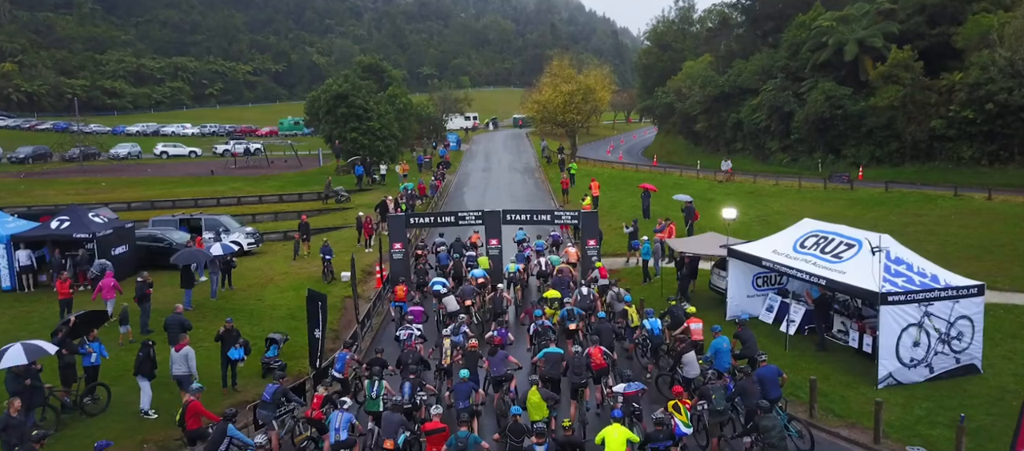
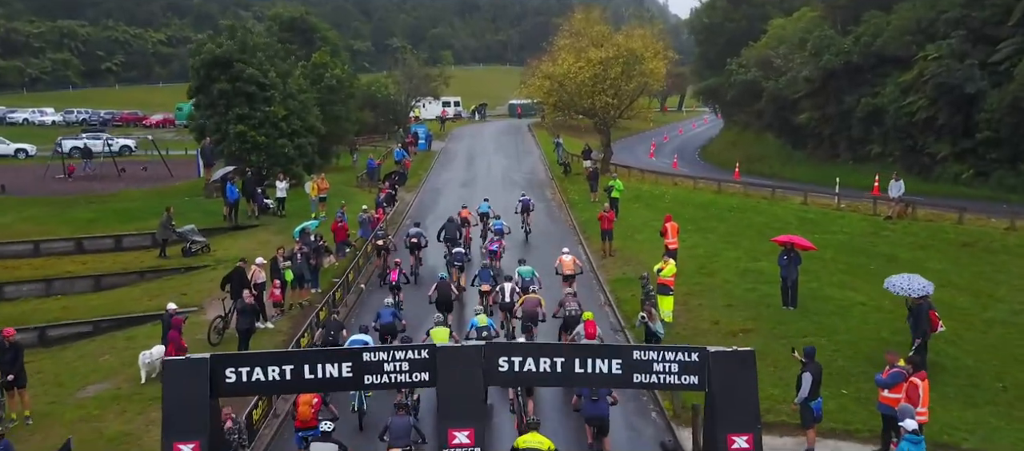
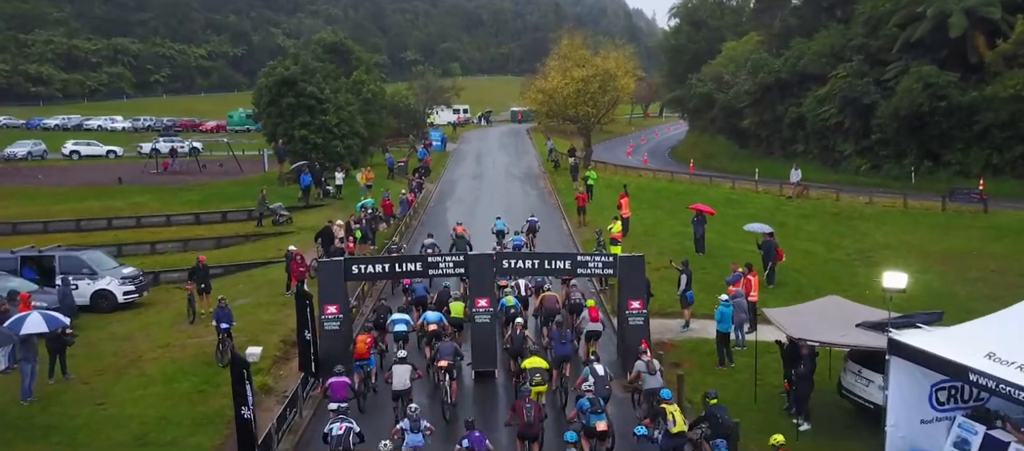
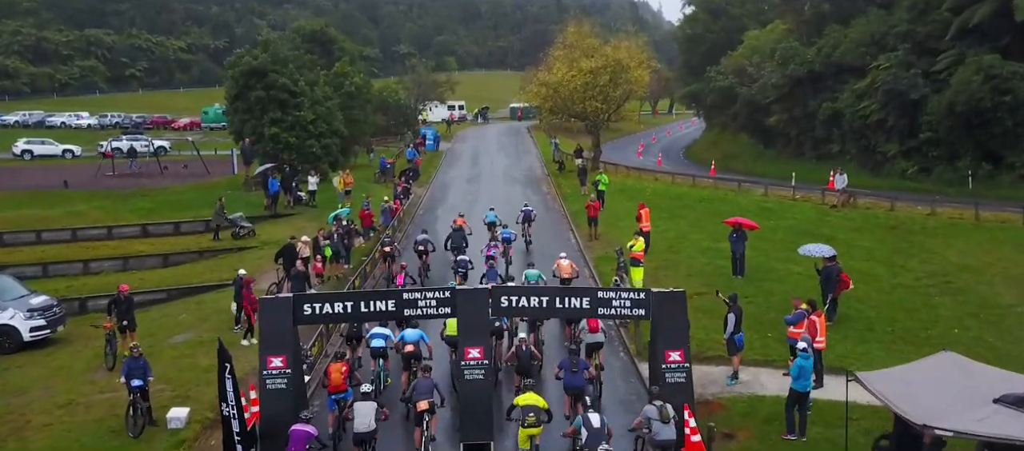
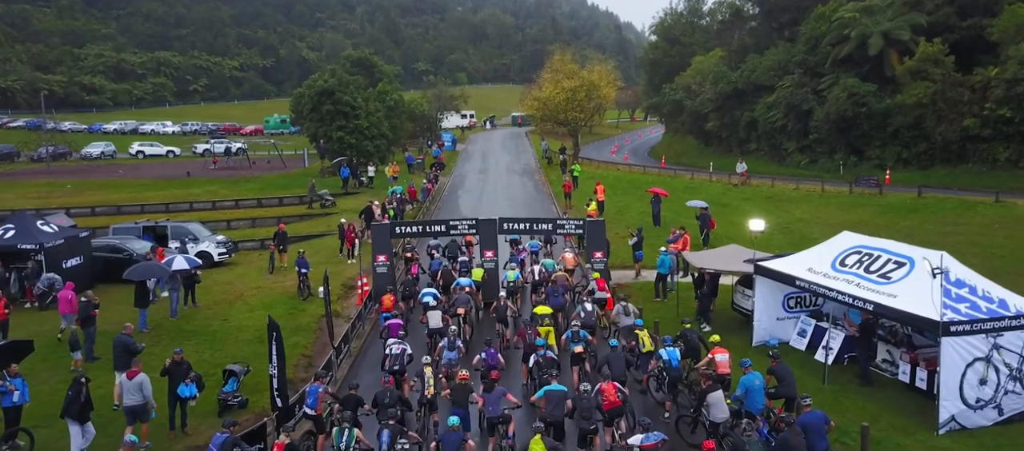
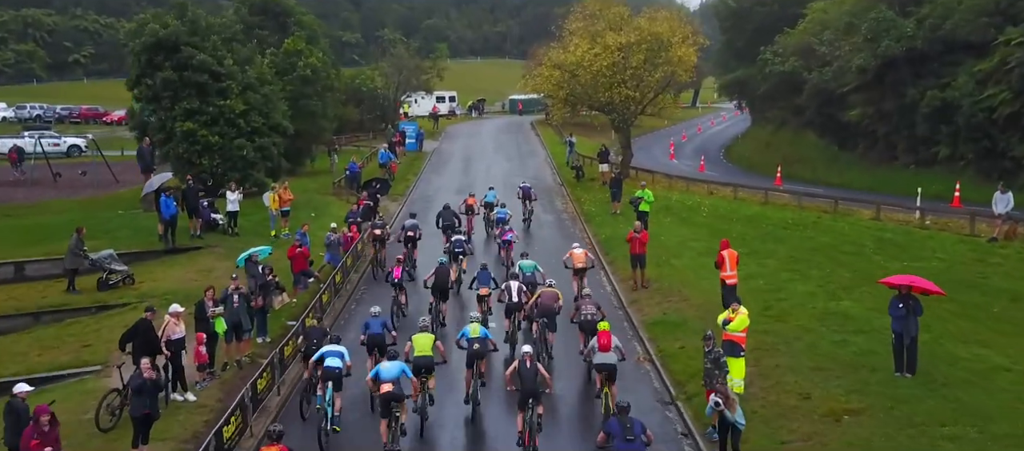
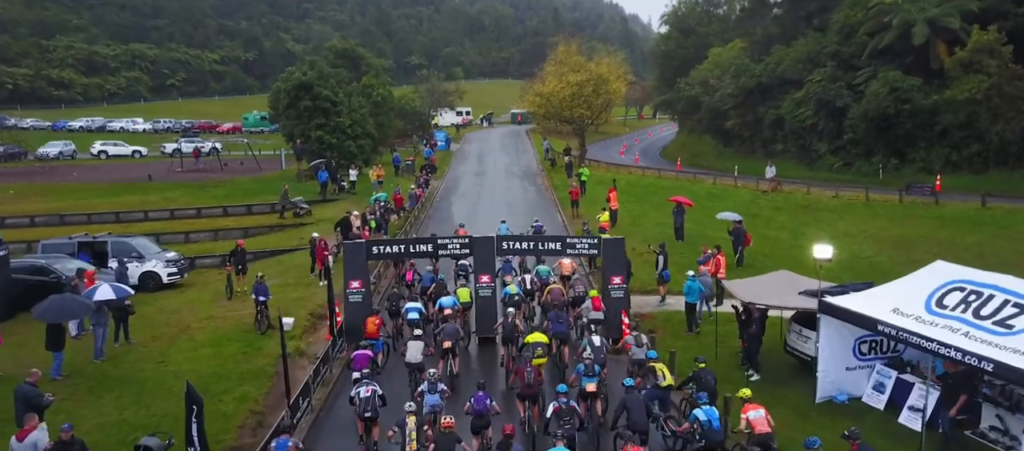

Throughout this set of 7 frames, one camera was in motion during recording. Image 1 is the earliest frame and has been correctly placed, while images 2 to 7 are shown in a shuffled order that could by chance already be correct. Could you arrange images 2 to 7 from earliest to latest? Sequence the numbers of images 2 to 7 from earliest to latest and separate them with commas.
5, 7, 3, 4, 2, 6
